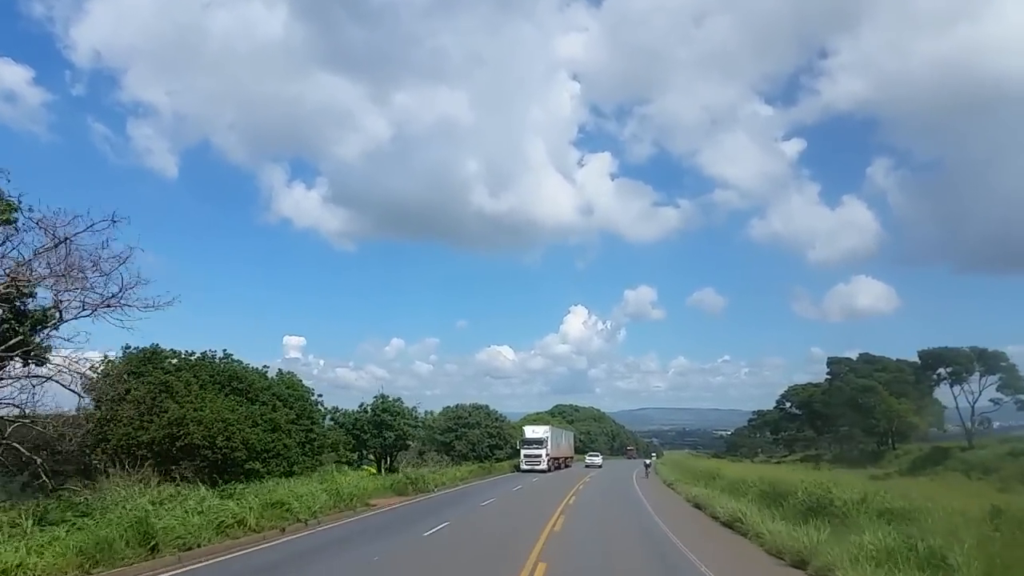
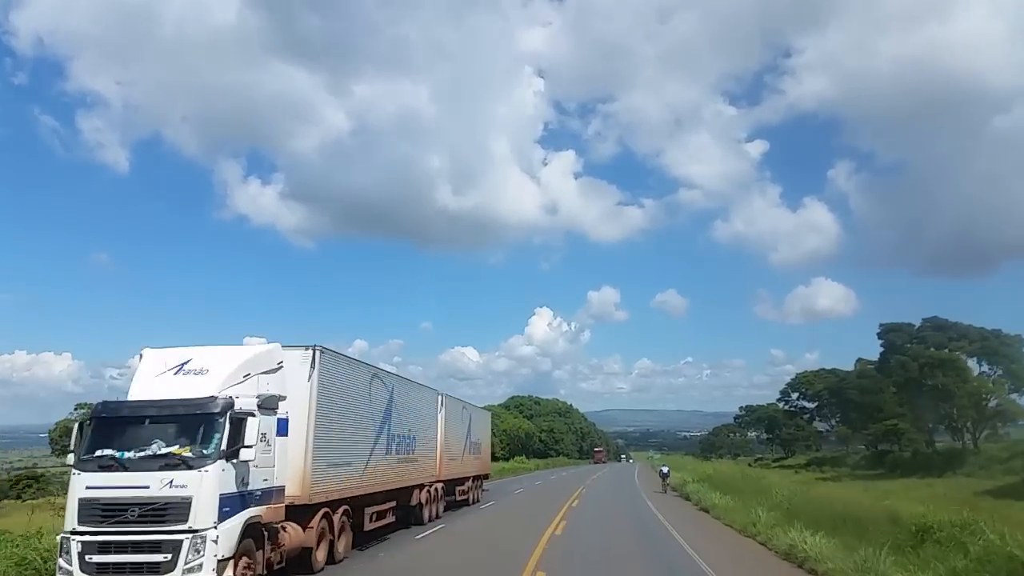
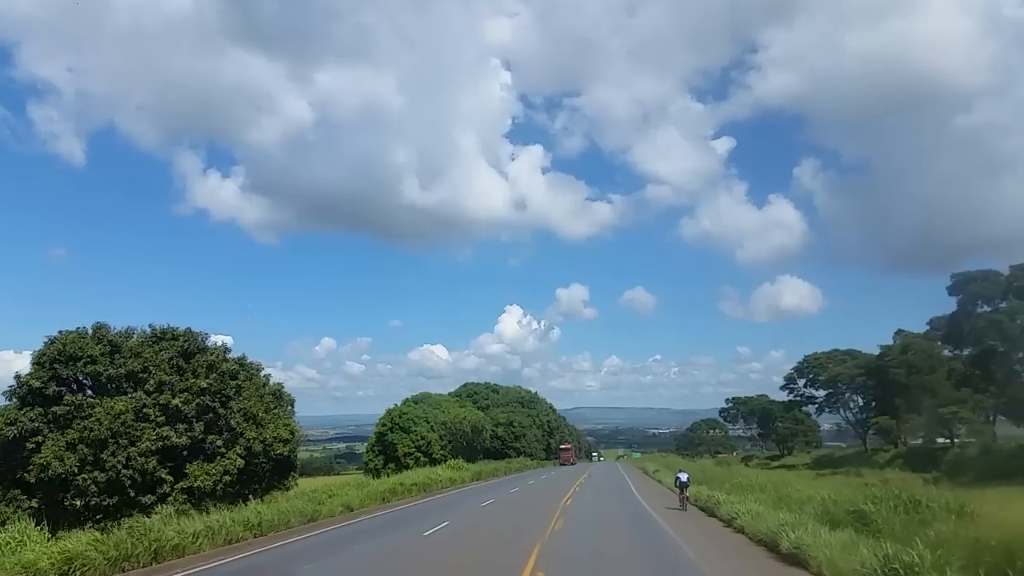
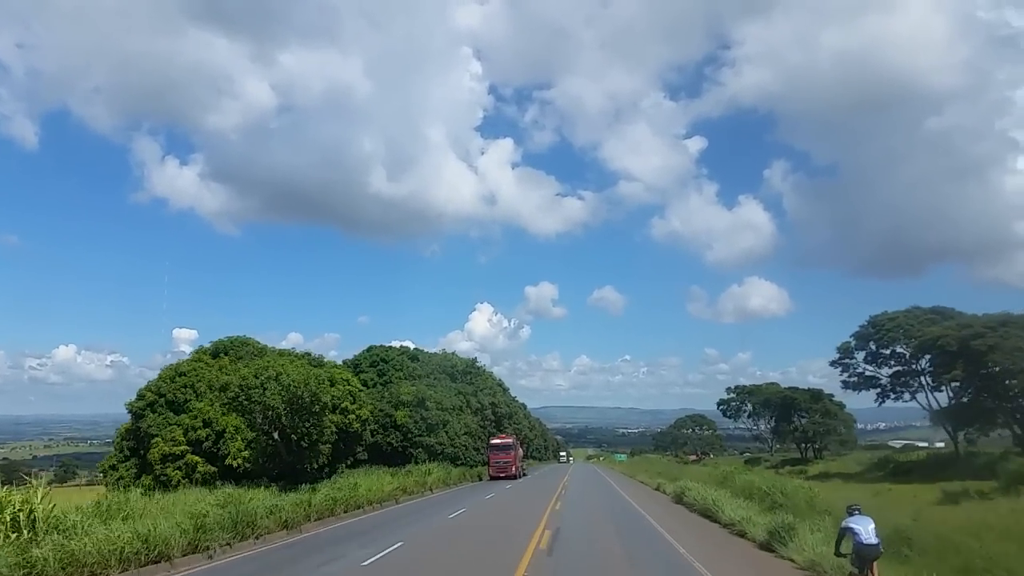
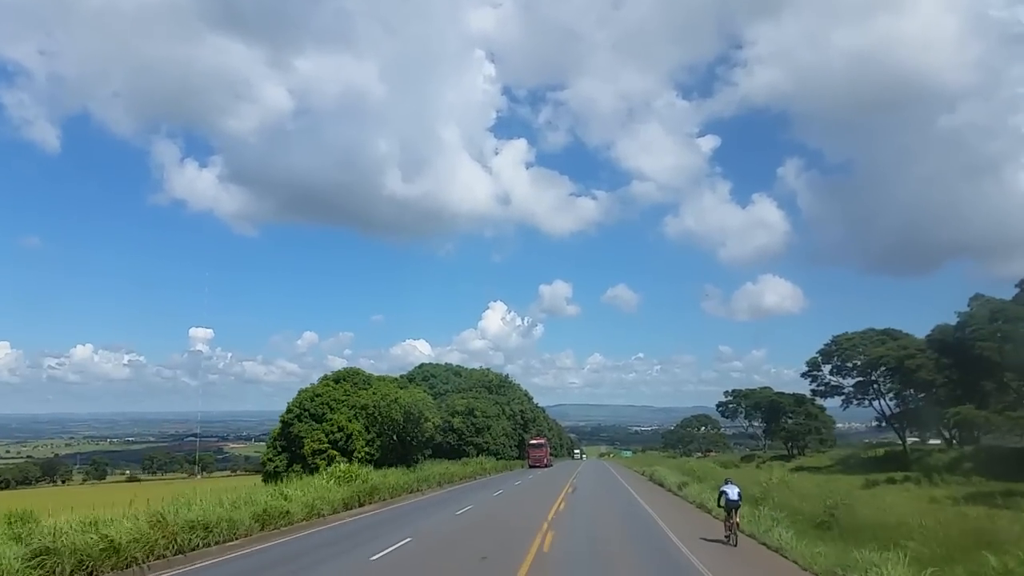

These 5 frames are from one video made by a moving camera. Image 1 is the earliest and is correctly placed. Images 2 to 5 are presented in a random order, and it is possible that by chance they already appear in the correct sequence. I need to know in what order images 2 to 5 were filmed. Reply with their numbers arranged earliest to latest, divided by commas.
2, 3, 5, 4
